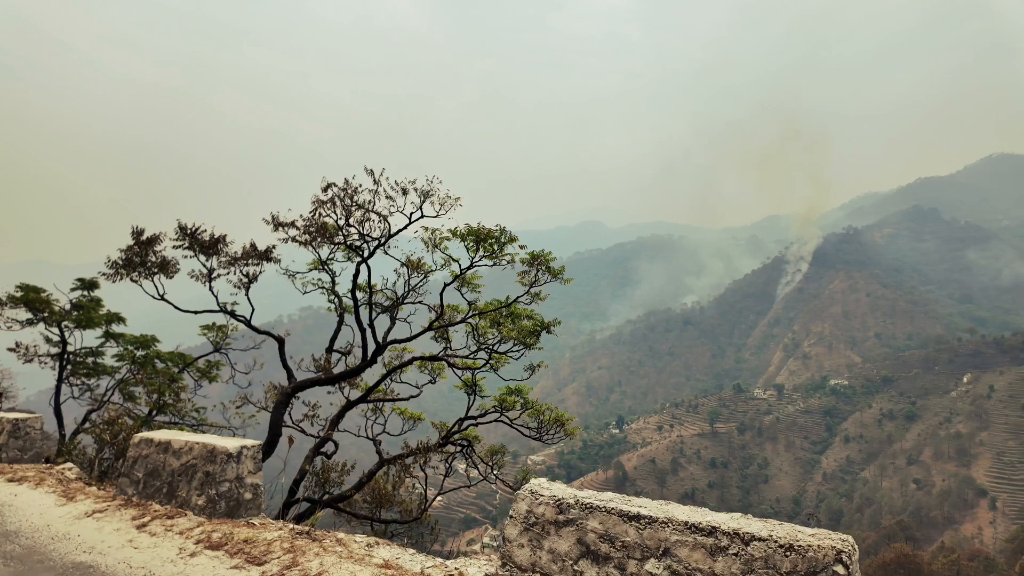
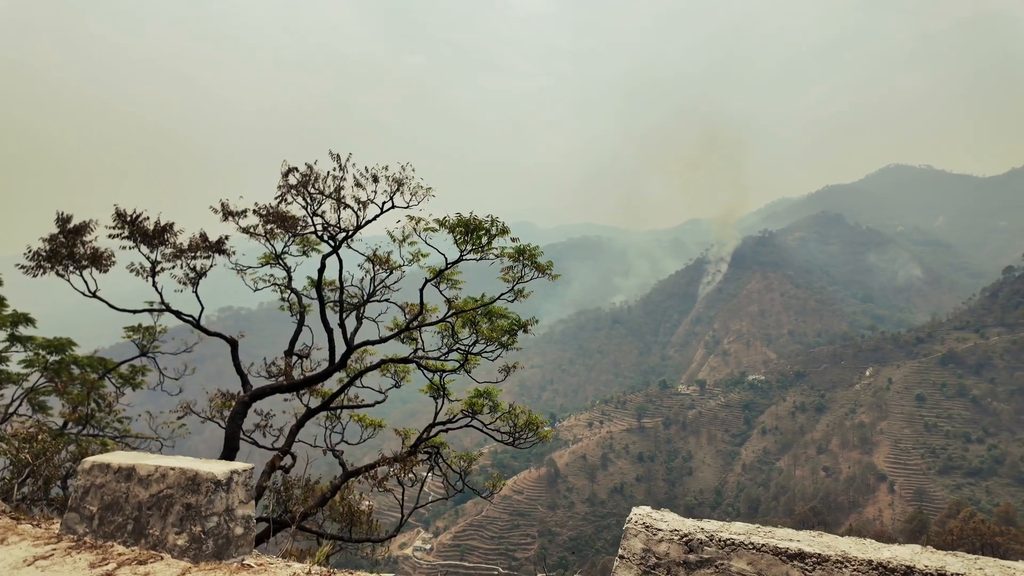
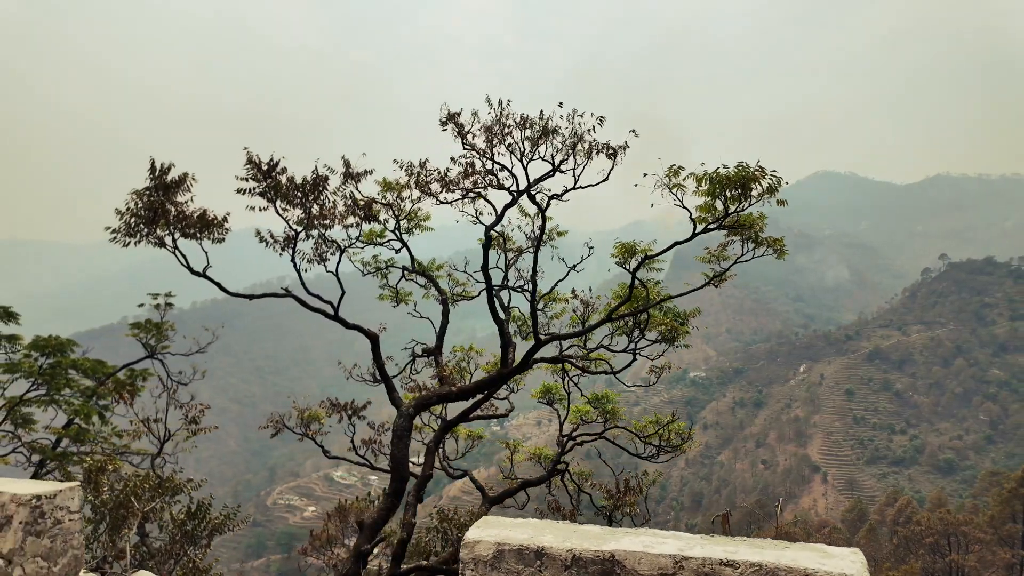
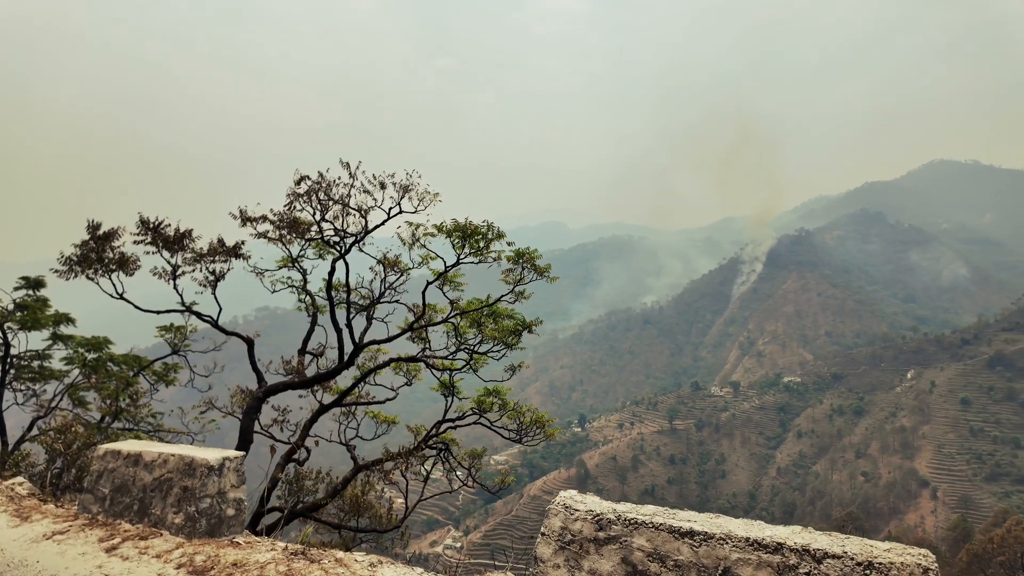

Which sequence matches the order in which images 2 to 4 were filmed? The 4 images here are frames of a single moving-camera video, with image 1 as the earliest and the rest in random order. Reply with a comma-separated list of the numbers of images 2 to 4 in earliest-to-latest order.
4, 2, 3
